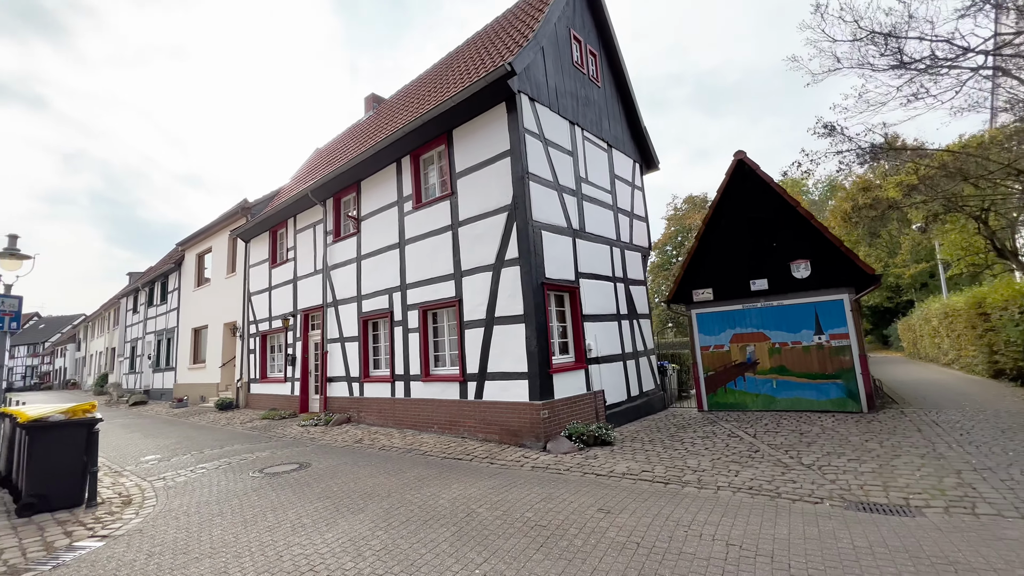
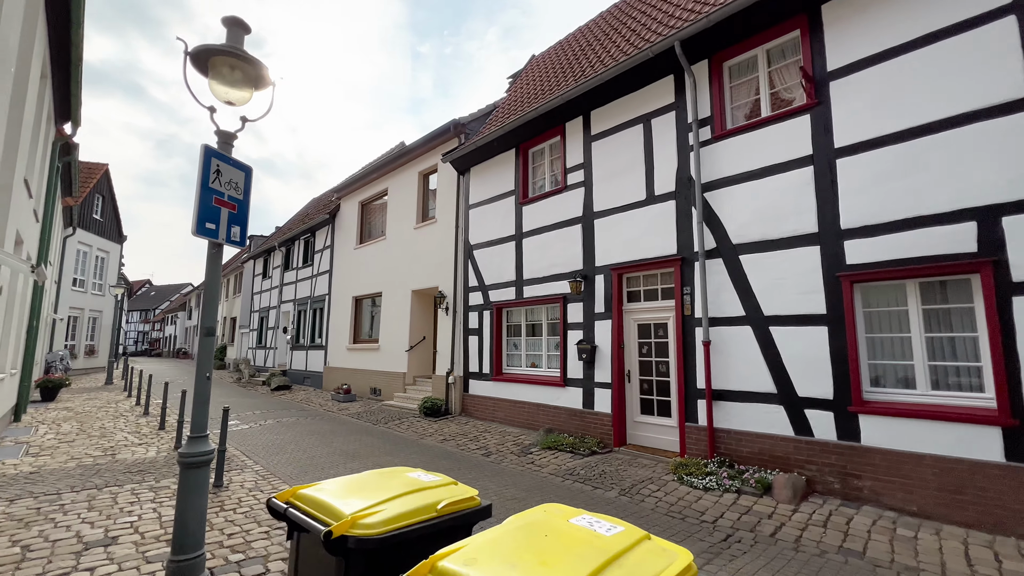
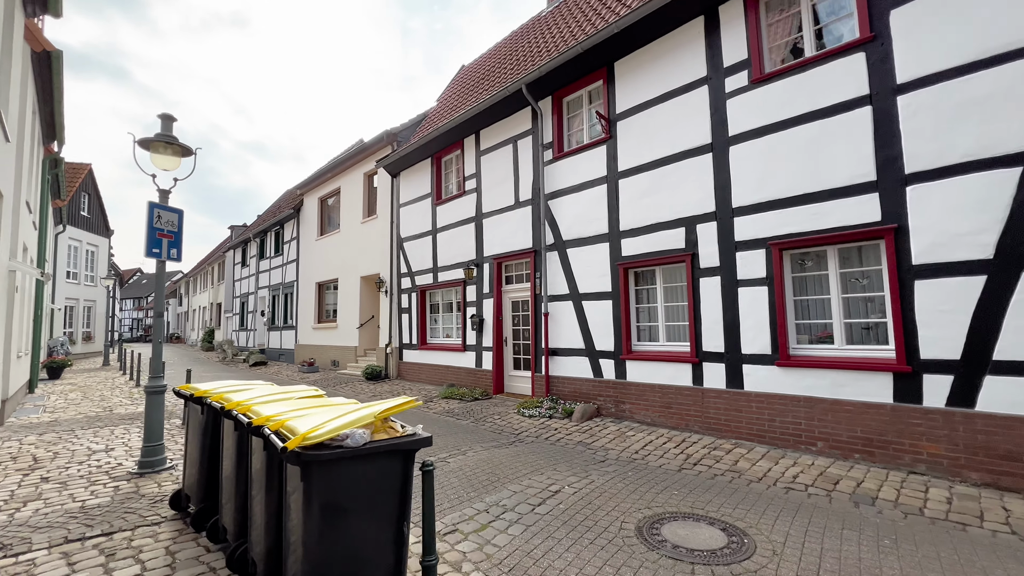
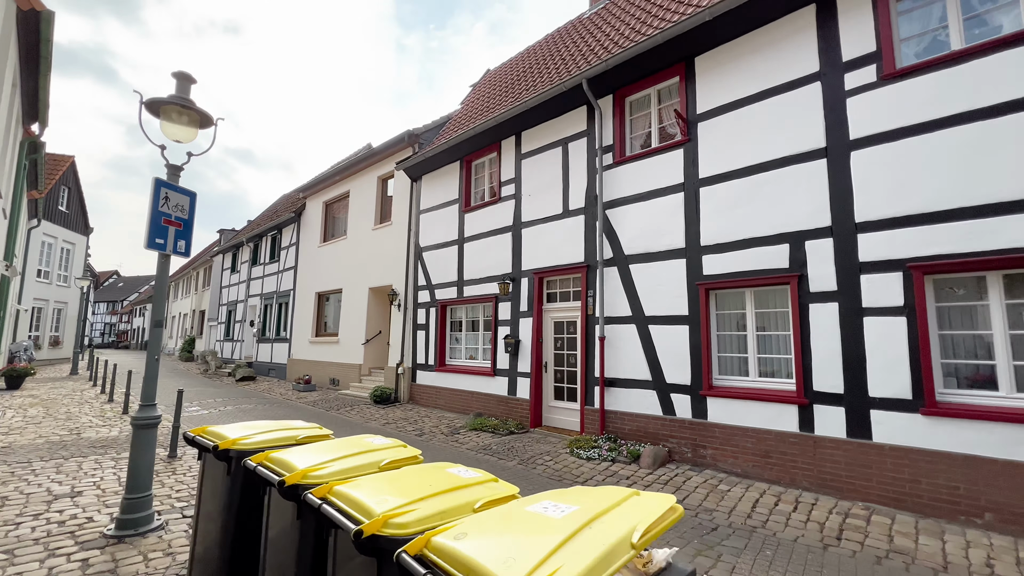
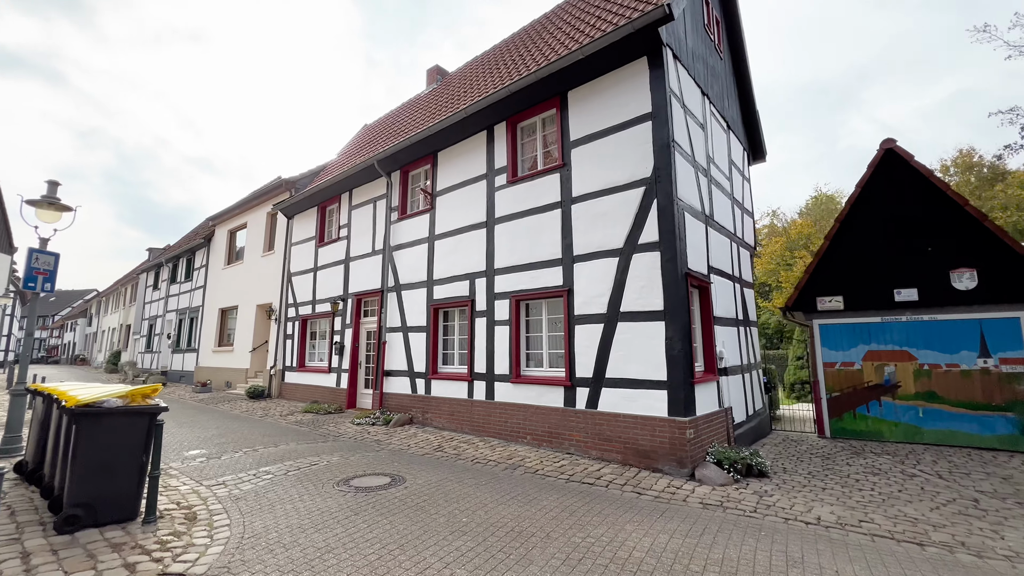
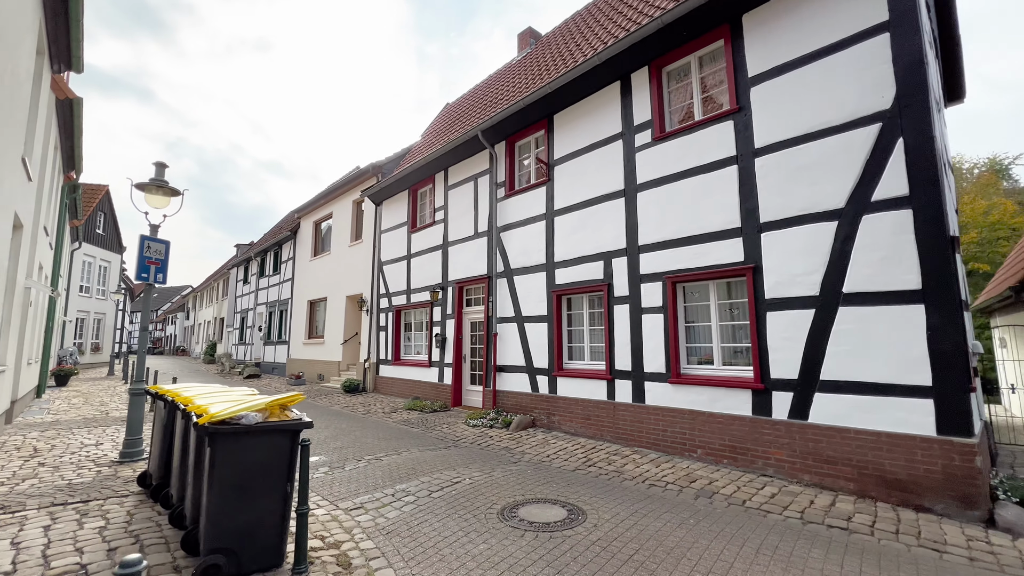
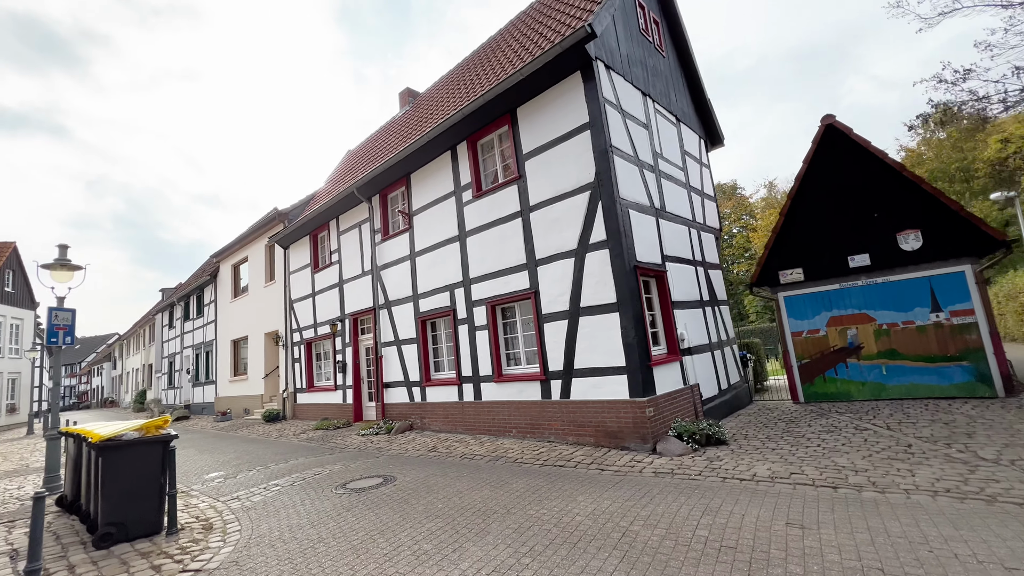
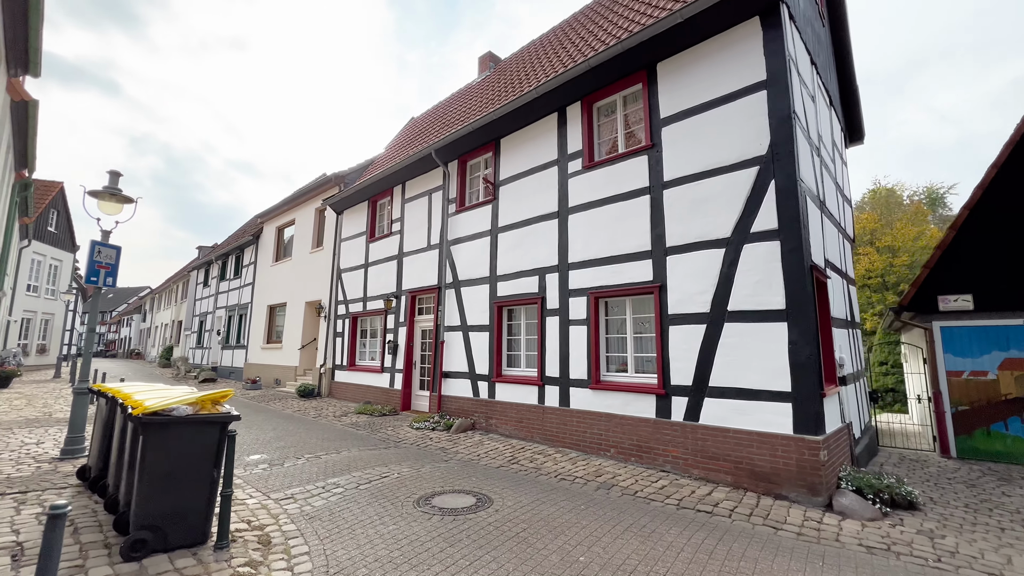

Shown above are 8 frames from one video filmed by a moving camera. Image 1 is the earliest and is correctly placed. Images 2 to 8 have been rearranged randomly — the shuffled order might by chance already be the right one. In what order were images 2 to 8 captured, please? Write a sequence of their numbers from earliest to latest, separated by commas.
7, 5, 8, 6, 3, 4, 2
